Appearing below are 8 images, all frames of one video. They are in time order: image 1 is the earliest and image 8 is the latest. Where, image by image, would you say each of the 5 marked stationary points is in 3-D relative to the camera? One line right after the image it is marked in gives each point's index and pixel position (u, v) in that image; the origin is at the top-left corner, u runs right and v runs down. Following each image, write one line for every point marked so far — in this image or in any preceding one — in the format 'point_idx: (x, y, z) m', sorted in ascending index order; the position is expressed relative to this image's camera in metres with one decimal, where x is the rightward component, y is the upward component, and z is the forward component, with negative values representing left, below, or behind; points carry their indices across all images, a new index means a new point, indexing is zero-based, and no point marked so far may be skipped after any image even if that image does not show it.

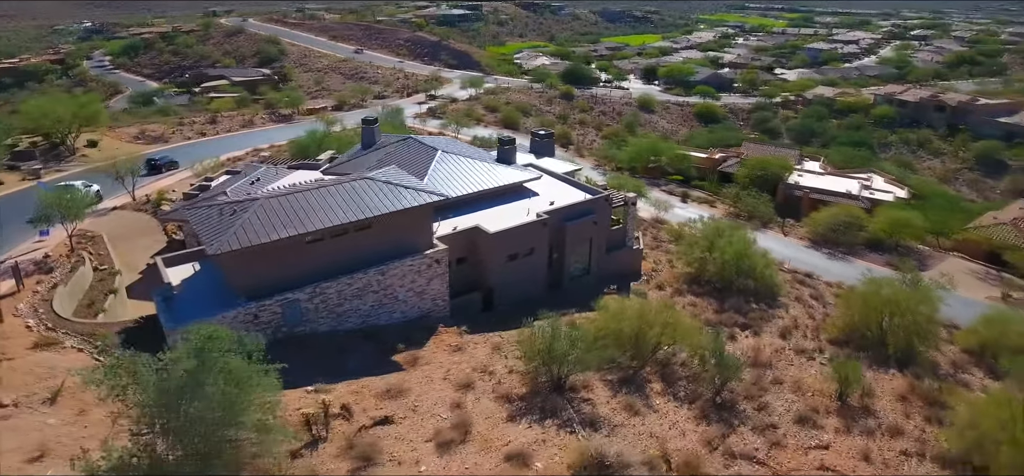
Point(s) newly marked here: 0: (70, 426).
0: (-11.2, -4.8, +15.2) m
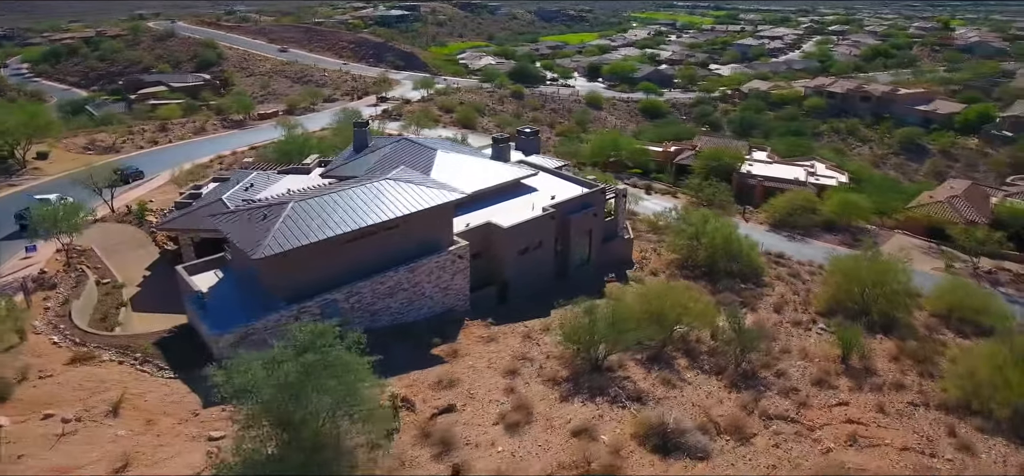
0: (-9.3, -5.0, +15.1) m
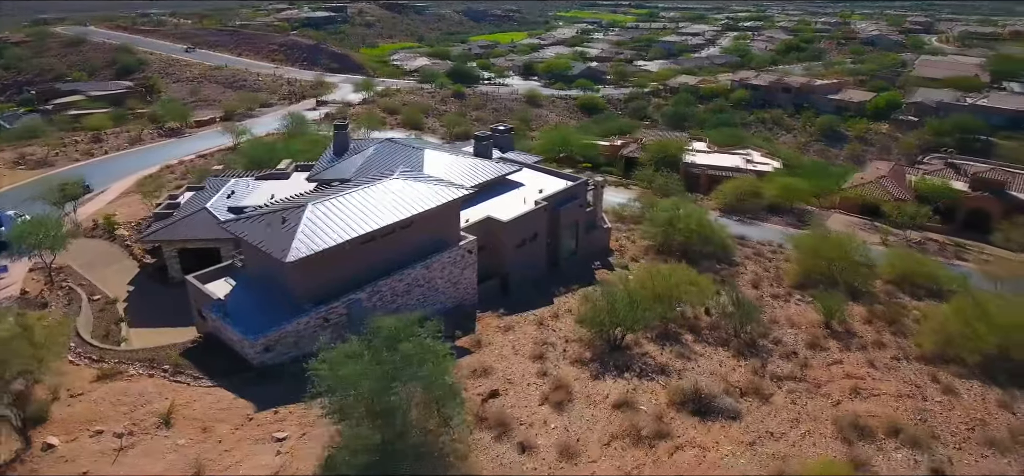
0: (-7.8, -5.1, +15.1) m
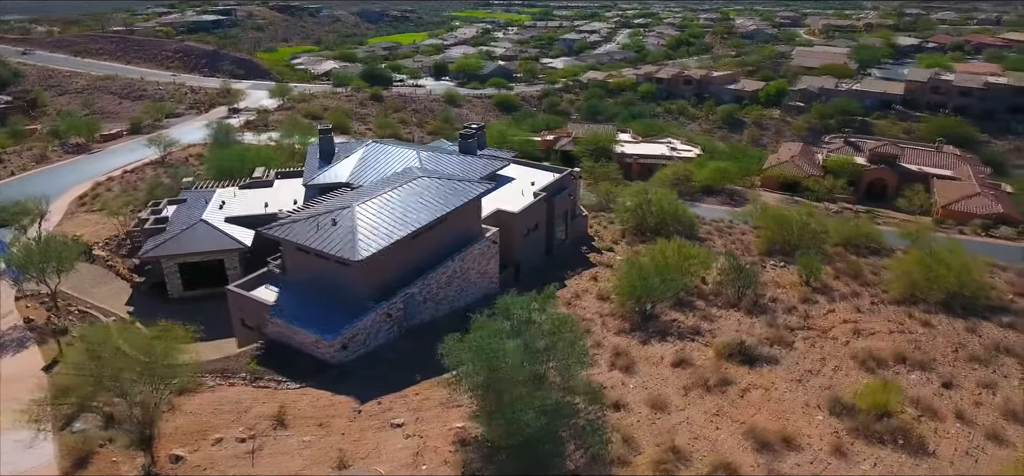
0: (-4.8, -5.2, +15.6) m
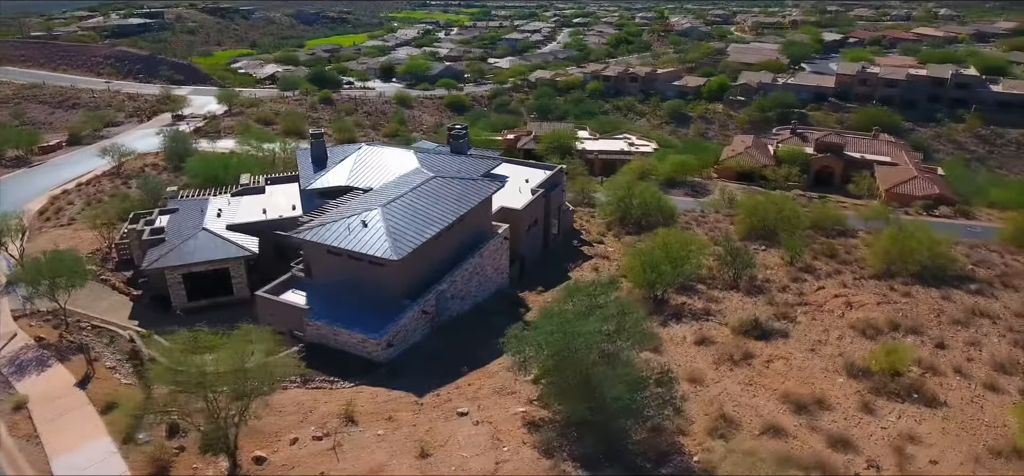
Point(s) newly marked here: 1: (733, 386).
0: (-3.0, -5.1, +16.1) m
1: (+6.8, -4.6, +18.5) m
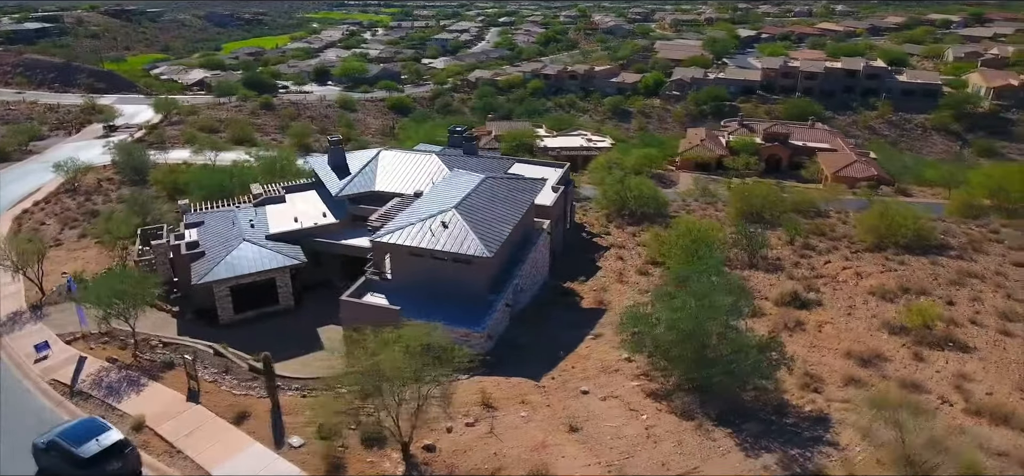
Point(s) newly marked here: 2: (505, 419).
0: (+0.7, -5.0, +17.5) m
1: (+10.1, -3.9, +21.1) m
2: (-0.3, -5.1, +17.0) m
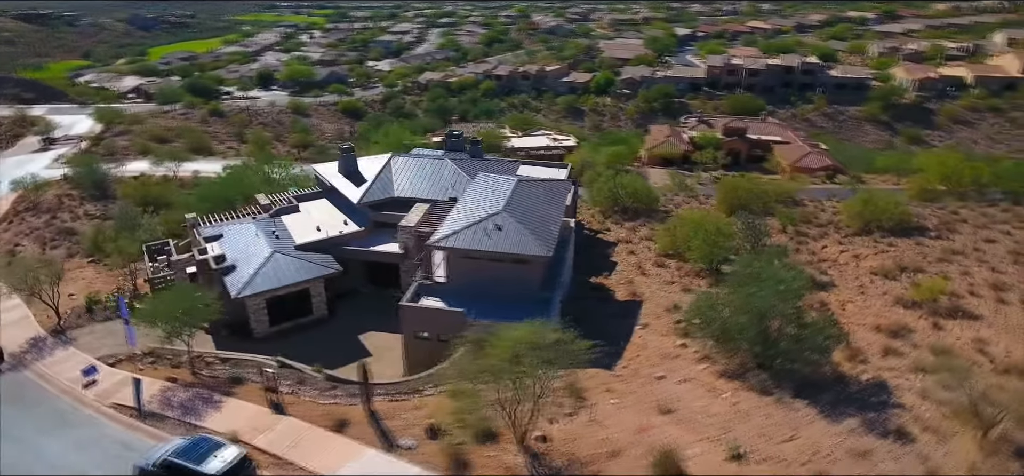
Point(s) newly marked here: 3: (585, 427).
0: (+3.5, -4.9, +18.7) m
1: (+12.4, -3.4, +23.2) m
2: (+2.6, -5.1, +18.0) m
3: (+2.0, -5.4, +17.1) m
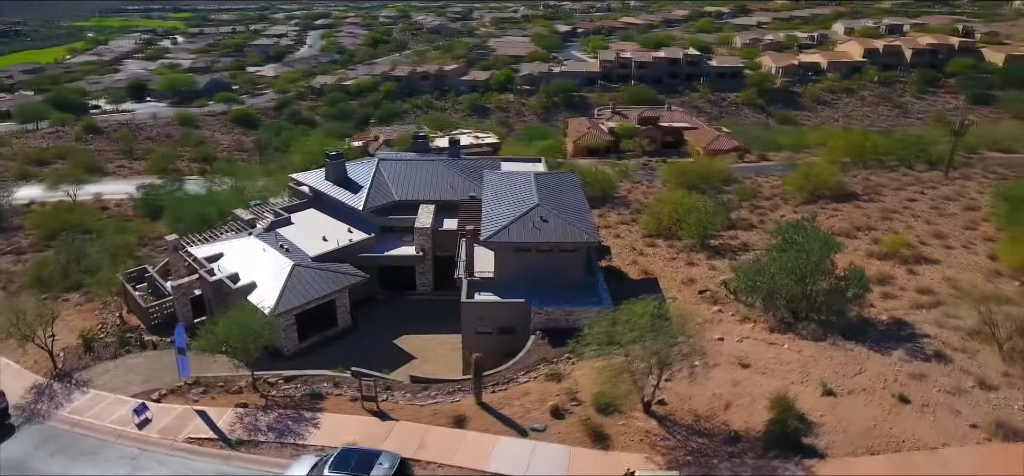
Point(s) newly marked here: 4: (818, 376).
0: (+6.6, -4.2, +20.8) m
1: (+14.3, -1.9, +26.8) m
2: (+5.8, -4.4, +19.9) m
3: (+5.5, -4.7, +18.9) m
4: (+9.6, -4.4, +18.8) m
